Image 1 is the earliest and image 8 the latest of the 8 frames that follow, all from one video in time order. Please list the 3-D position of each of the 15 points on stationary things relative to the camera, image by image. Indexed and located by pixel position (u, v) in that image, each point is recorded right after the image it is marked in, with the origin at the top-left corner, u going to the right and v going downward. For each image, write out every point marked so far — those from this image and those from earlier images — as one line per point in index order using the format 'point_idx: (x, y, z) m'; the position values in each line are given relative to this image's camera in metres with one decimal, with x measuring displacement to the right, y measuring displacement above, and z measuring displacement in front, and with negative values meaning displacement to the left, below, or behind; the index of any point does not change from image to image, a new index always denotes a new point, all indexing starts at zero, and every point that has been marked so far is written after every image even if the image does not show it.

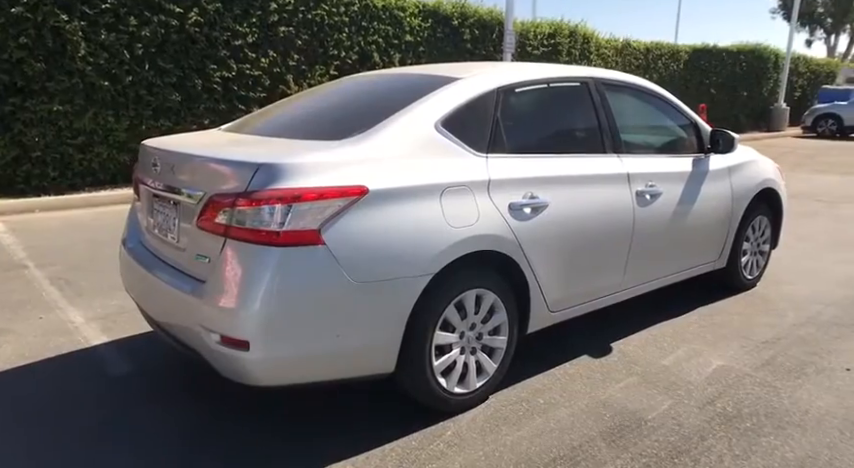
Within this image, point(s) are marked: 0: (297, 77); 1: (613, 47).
0: (-2.1, +2.6, +10.0) m
1: (+4.8, +4.8, +15.4) m
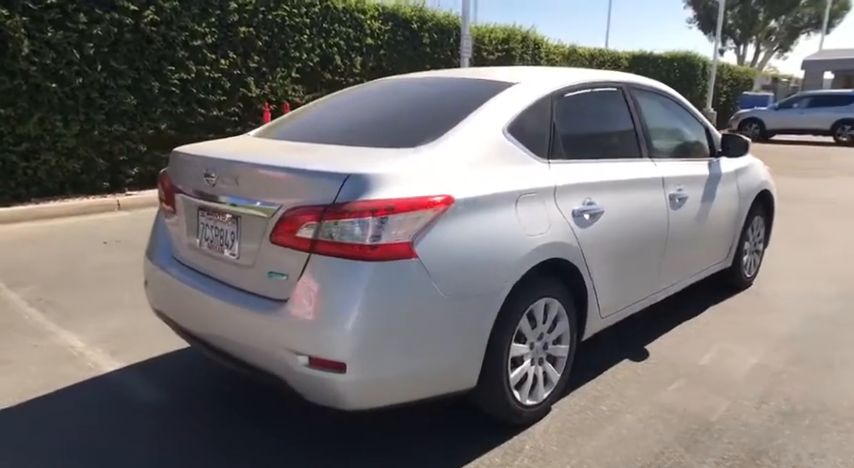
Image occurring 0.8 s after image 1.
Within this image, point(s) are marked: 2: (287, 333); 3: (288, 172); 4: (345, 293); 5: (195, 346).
0: (-2.7, +2.5, +9.6) m
1: (+3.6, +4.8, +15.8) m
2: (-0.5, -0.4, +2.1) m
3: (-0.5, +0.2, +2.2) m
4: (-0.3, -0.2, +2.0) m
5: (-1.0, -0.5, +2.7) m
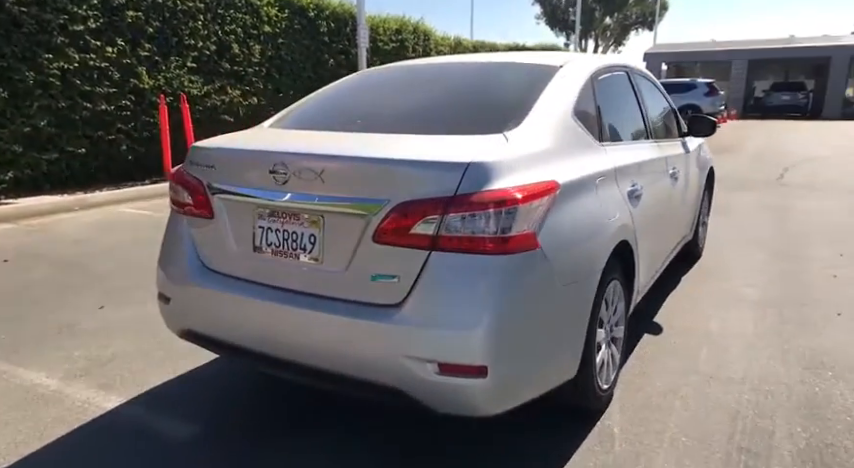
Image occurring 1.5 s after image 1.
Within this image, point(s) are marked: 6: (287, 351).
0: (-4.0, +2.4, +8.7) m
1: (+0.6, +5.1, +16.1) m
2: (-0.1, -0.3, +1.9) m
3: (-0.1, +0.2, +2.0) m
4: (+0.2, -0.2, +1.9) m
5: (-0.7, -0.5, +2.4) m
6: (-0.5, -0.4, +2.2) m
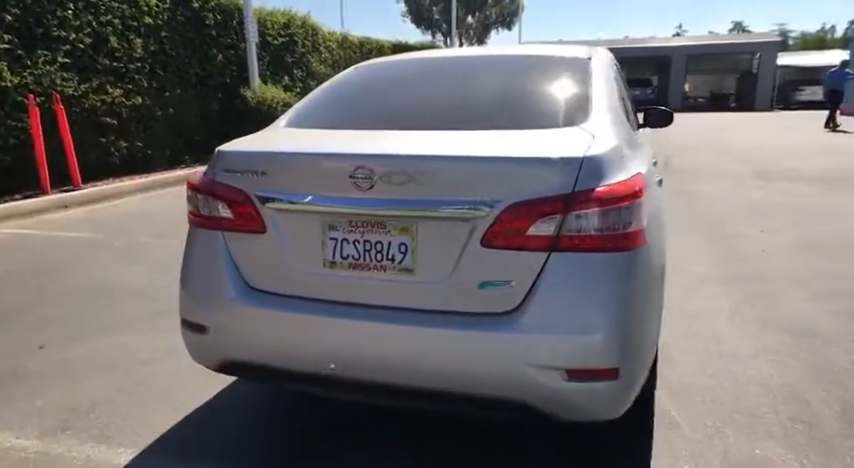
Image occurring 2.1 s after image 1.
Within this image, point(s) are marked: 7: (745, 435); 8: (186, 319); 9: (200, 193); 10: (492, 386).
0: (-5.2, +2.1, +7.5) m
1: (-2.4, +5.1, +15.7) m
2: (+0.3, -0.3, +1.8) m
3: (+0.2, +0.2, +1.8) m
4: (+0.5, -0.2, +1.8) m
5: (-0.4, -0.6, +2.1) m
6: (-0.2, -0.5, +2.0) m
7: (+1.2, -0.8, +2.3) m
8: (-0.9, -0.3, +2.3) m
9: (-0.8, +0.2, +2.3) m
10: (+0.2, -0.5, +1.8) m
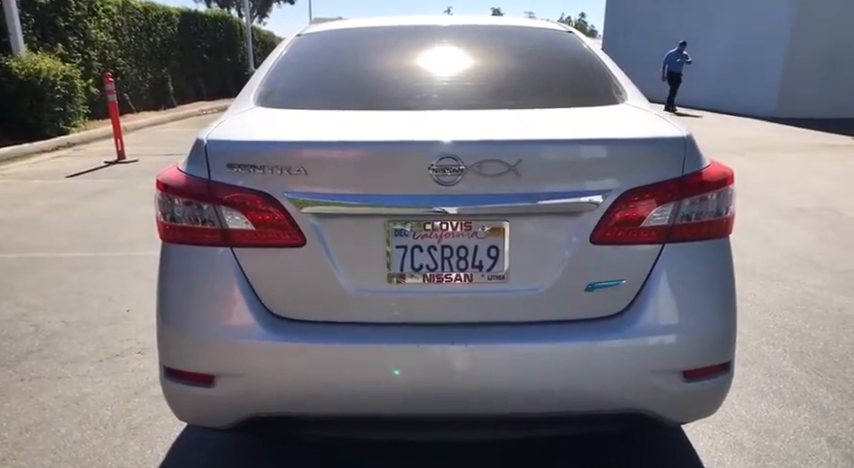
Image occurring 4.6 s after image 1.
0: (-6.7, +1.9, +5.0) m
1: (-7.1, +5.2, +13.5) m
2: (+0.6, -0.3, +1.6) m
3: (+0.5, +0.2, +1.6) m
4: (+0.8, -0.1, +1.7) m
5: (-0.1, -0.6, +1.7) m
6: (+0.1, -0.5, +1.6) m
7: (+1.3, -0.7, +2.5) m
8: (-0.7, -0.4, +1.7) m
9: (-0.7, +0.1, +1.7) m
10: (+0.5, -0.5, +1.6) m
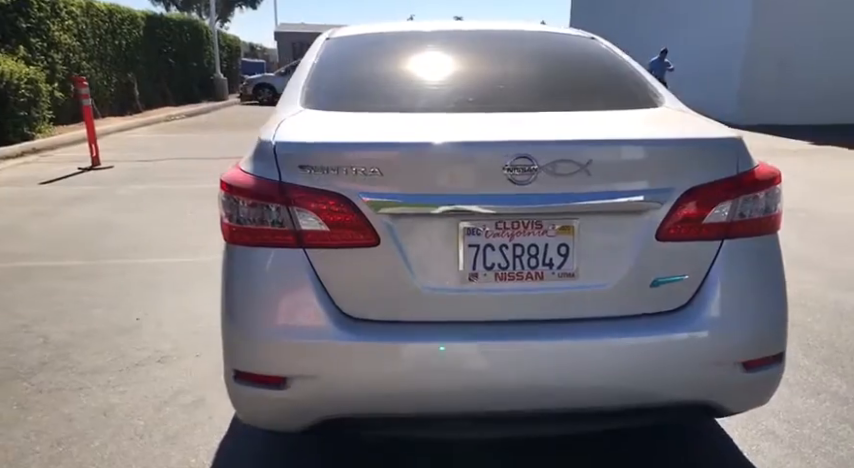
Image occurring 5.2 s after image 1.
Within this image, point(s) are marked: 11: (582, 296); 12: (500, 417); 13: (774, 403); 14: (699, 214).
0: (-6.7, +1.8, +4.7) m
1: (-7.6, +5.0, +13.1) m
2: (+0.8, -0.3, +1.7) m
3: (+0.7, +0.2, +1.7) m
4: (+1.0, -0.1, +1.8) m
5: (+0.1, -0.6, +1.7) m
6: (+0.3, -0.5, +1.7) m
7: (+1.5, -0.7, +2.6) m
8: (-0.5, -0.4, +1.7) m
9: (-0.5, +0.1, +1.7) m
10: (+0.7, -0.4, +1.7) m
11: (+0.4, -0.2, +1.7) m
12: (+0.2, -0.5, +1.7) m
13: (+1.4, -0.7, +2.5) m
14: (+0.8, +0.1, +1.7) m
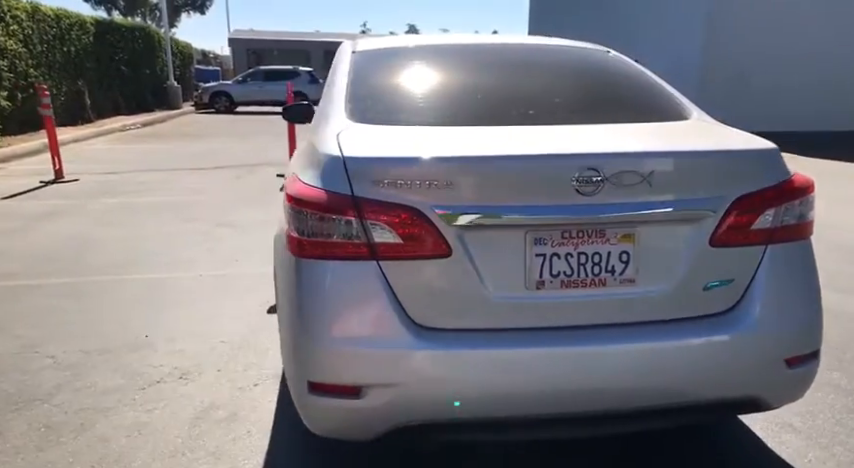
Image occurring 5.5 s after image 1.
0: (-6.8, +1.6, +4.2) m
1: (-8.4, +4.7, +12.6) m
2: (+1.0, -0.3, +1.8) m
3: (+0.8, +0.2, +1.8) m
4: (+1.2, -0.1, +1.9) m
5: (+0.3, -0.6, +1.8) m
6: (+0.5, -0.5, +1.7) m
7: (+1.6, -0.7, +2.7) m
8: (-0.3, -0.4, +1.7) m
9: (-0.3, +0.1, +1.7) m
10: (+0.9, -0.5, +1.8) m
11: (+0.6, -0.2, +1.7) m
12: (+0.4, -0.6, +1.8) m
13: (+1.6, -0.7, +2.6) m
14: (+0.9, 0.0, +1.8) m
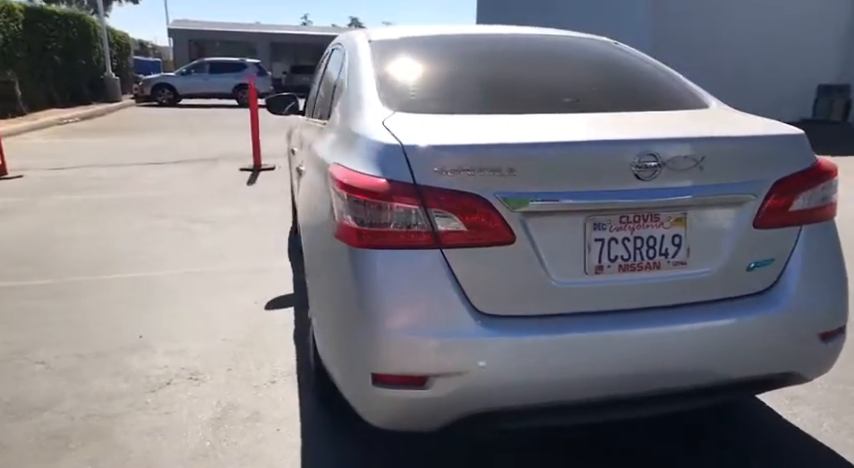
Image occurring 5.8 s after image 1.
0: (-6.8, +1.5, +3.5) m
1: (-9.3, +4.7, +11.7) m
2: (+1.2, -0.3, +1.9) m
3: (+1.0, +0.3, +1.8) m
4: (+1.3, -0.1, +2.0) m
5: (+0.4, -0.6, +1.8) m
6: (+0.7, -0.4, +1.8) m
7: (+1.7, -0.6, +2.9) m
8: (-0.1, -0.4, +1.6) m
9: (-0.1, +0.1, +1.6) m
10: (+1.0, -0.4, +1.9) m
11: (+0.8, -0.1, +1.8) m
12: (+0.6, -0.5, +1.8) m
13: (+1.7, -0.6, +2.7) m
14: (+1.1, +0.1, +1.9) m
